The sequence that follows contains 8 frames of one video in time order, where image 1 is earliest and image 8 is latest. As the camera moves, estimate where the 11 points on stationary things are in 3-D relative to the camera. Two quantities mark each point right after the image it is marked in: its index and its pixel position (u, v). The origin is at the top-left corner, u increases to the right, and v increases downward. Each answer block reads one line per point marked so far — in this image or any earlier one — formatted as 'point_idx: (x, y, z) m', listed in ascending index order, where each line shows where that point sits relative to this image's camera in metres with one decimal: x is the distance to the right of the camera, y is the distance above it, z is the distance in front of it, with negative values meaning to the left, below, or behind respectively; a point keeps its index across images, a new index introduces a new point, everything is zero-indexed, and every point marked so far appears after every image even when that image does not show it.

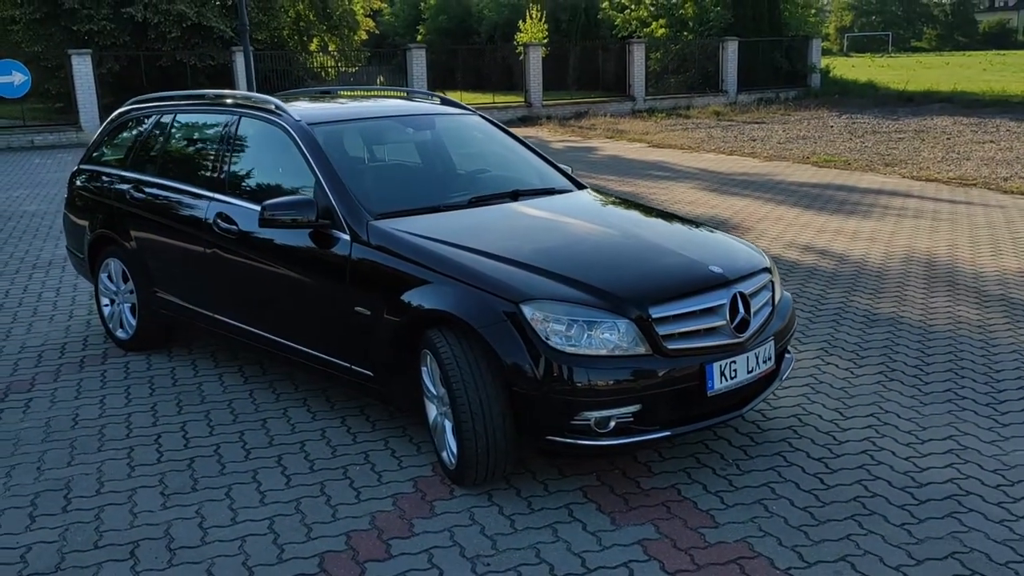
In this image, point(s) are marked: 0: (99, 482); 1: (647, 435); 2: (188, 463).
0: (-1.8, -0.9, +4.2) m
1: (+0.6, -0.6, +3.9) m
2: (-1.5, -0.8, +4.4) m
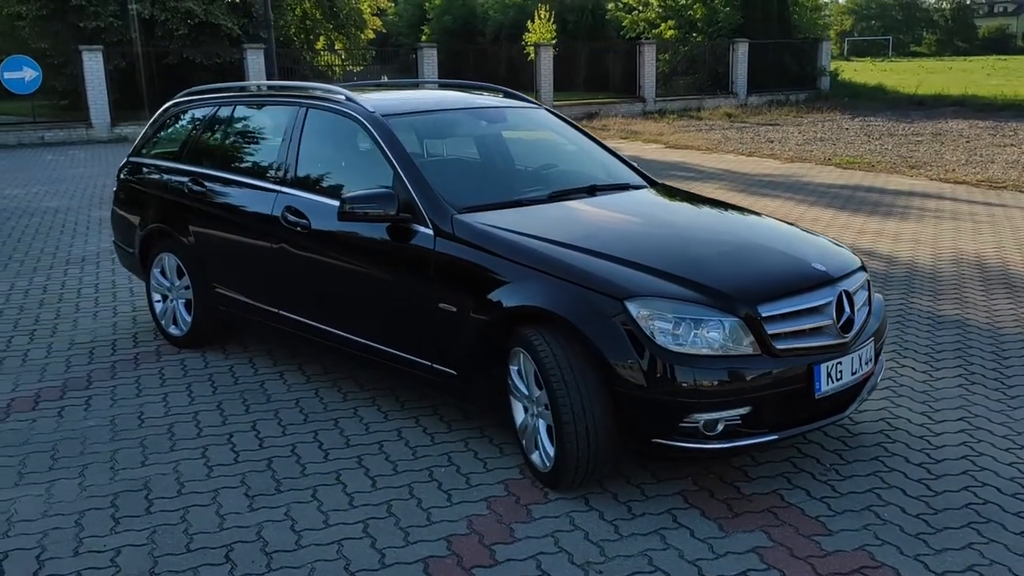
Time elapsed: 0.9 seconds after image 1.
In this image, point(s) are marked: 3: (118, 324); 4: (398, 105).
0: (-1.4, -0.8, +4.1) m
1: (+1.0, -0.6, +3.7) m
2: (-1.1, -0.8, +4.3) m
3: (-2.7, -0.3, +6.6) m
4: (-0.6, +1.0, +5.2) m
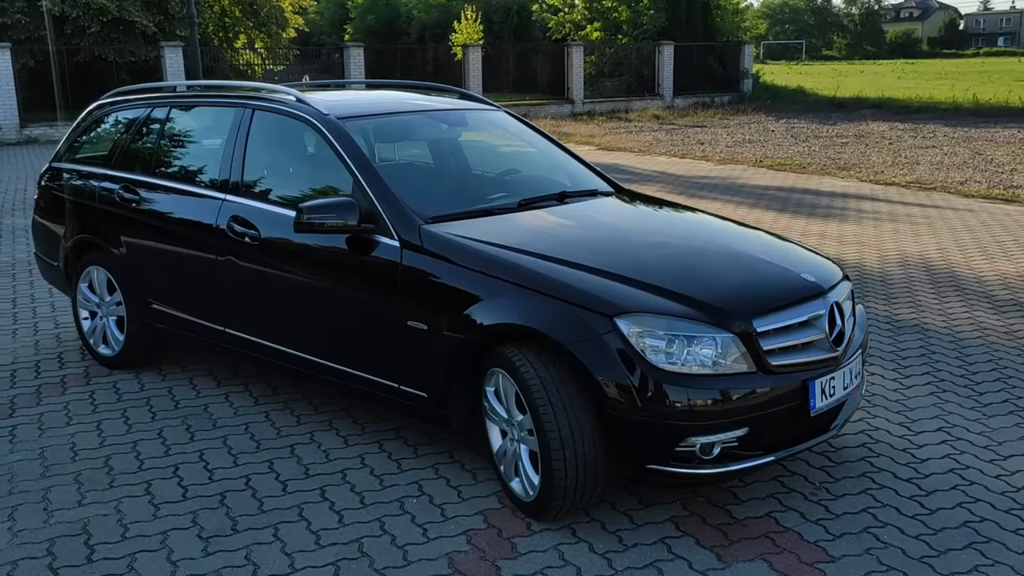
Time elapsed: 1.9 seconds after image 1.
0: (-1.5, -0.9, +3.7) m
1: (+0.9, -0.6, +3.6) m
2: (-1.2, -0.9, +3.9) m
3: (-3.0, -0.3, +6.1) m
4: (-0.8, +0.9, +4.9) m
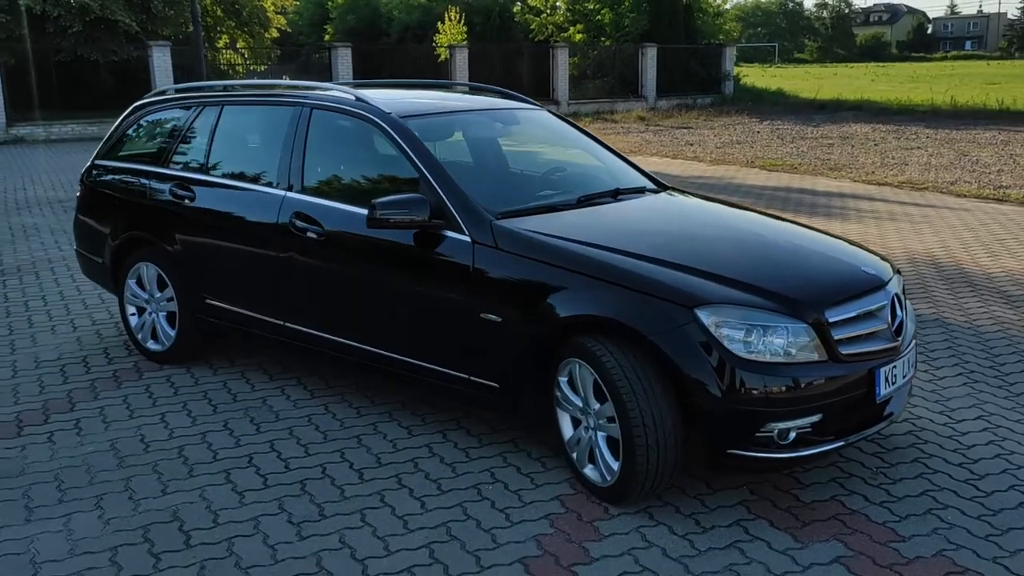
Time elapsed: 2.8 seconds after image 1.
0: (-1.2, -0.9, +3.8) m
1: (+1.2, -0.6, +3.7) m
2: (-0.9, -0.8, +4.0) m
3: (-2.8, -0.3, +6.2) m
4: (-0.5, +0.9, +5.0) m
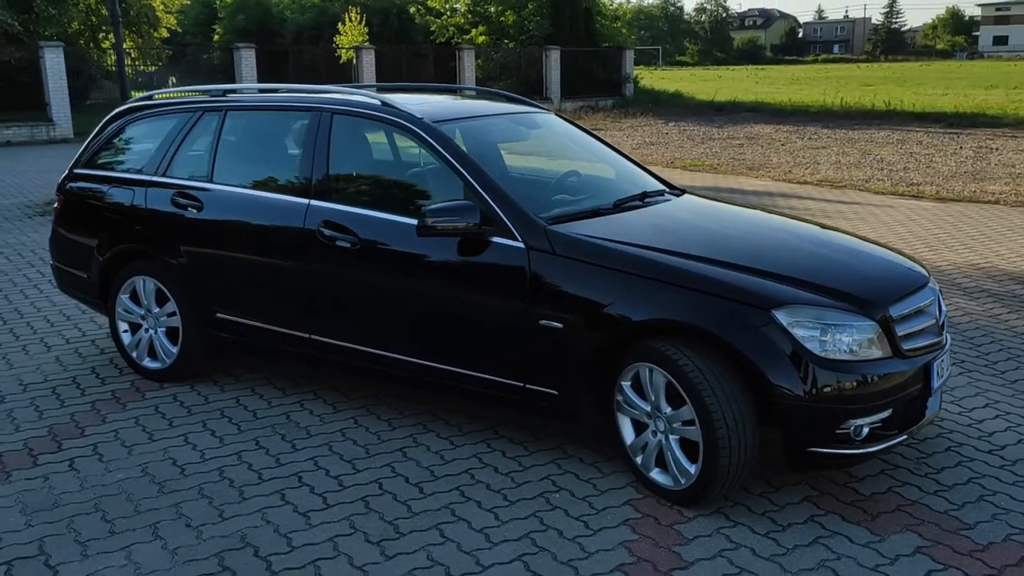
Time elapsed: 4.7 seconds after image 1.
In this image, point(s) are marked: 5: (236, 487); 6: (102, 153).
0: (-0.9, -0.9, +3.6) m
1: (+1.5, -0.6, +3.8) m
2: (-0.6, -0.9, +3.9) m
3: (-2.7, -0.4, +5.8) m
4: (-0.4, +0.9, +4.9) m
5: (-1.2, -0.8, +4.0) m
6: (-2.4, +0.8, +5.7) m
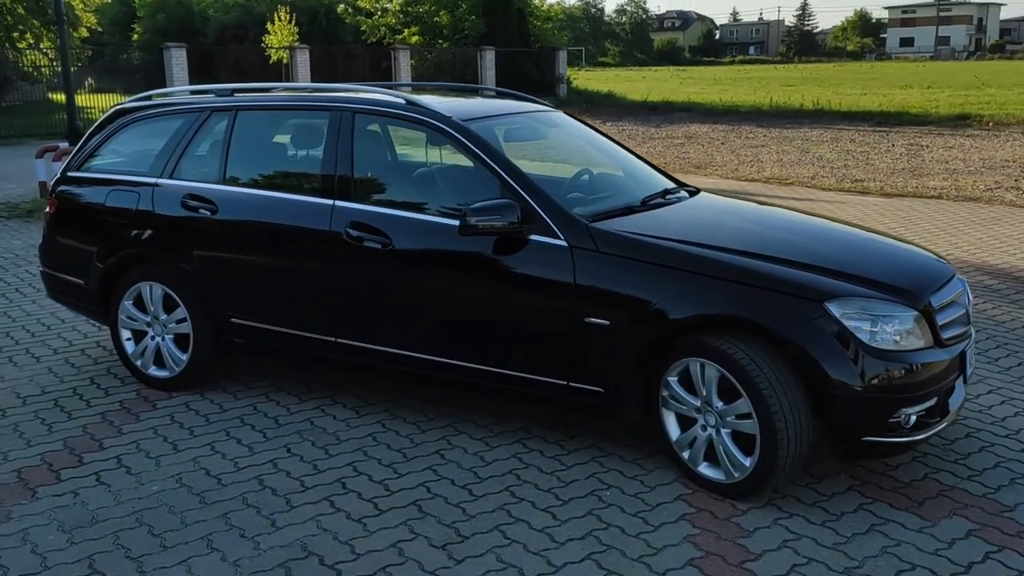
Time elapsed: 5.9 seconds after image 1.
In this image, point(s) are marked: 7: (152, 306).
0: (-0.6, -0.9, +3.5) m
1: (+1.7, -0.6, +3.9) m
2: (-0.4, -0.9, +3.8) m
3: (-2.7, -0.5, +5.6) m
4: (-0.3, +0.9, +4.8) m
5: (-1.0, -0.9, +3.9) m
6: (-2.4, +0.8, +5.5) m
7: (-1.9, -0.1, +5.1) m
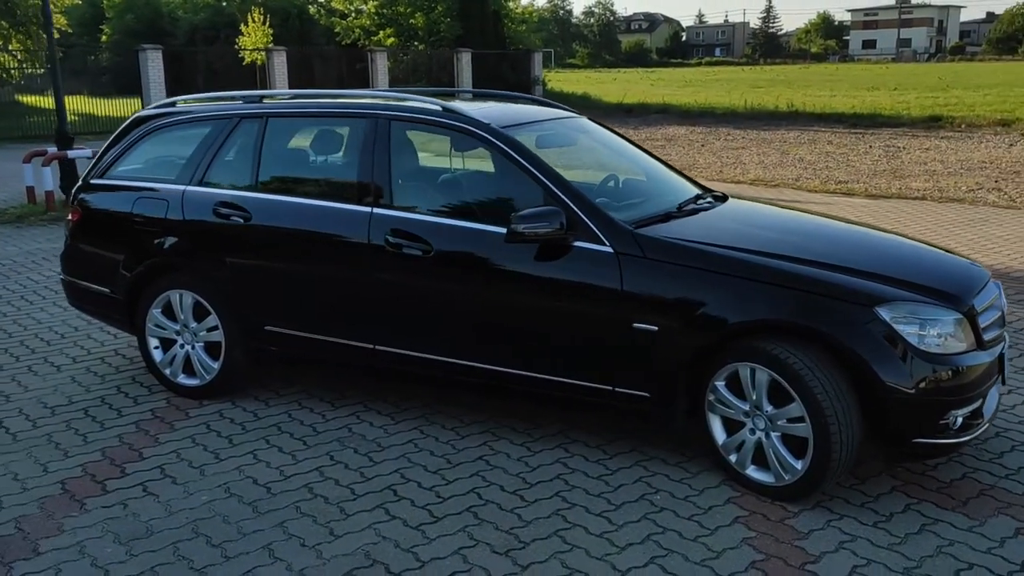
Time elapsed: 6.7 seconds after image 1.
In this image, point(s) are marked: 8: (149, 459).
0: (-0.4, -1.0, +3.6) m
1: (+1.9, -0.6, +4.0) m
2: (-0.2, -0.9, +3.8) m
3: (-2.5, -0.5, +5.5) m
4: (-0.1, +0.9, +4.9) m
5: (-0.7, -0.9, +3.9) m
6: (-2.2, +0.7, +5.4) m
7: (-1.8, -0.1, +5.1) m
8: (-1.7, -0.8, +4.4) m
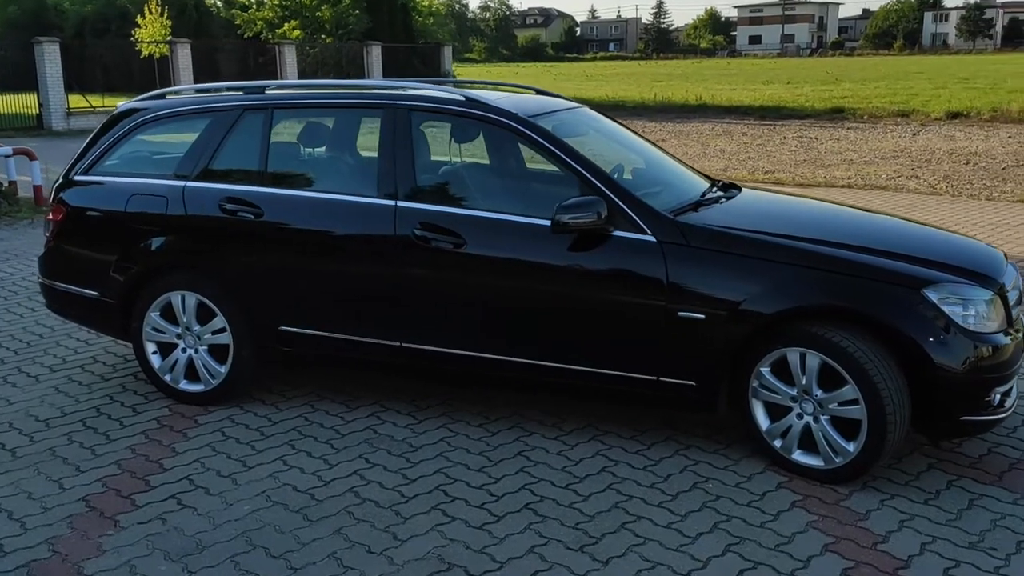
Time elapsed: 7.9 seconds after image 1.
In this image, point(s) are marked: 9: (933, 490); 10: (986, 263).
0: (-0.1, -0.9, +3.4) m
1: (+2.1, -0.5, +4.2) m
2: (+0.1, -0.9, +3.8) m
3: (-2.4, -0.5, +5.2) m
4: (0.0, +0.9, +4.8) m
5: (-0.5, -0.9, +3.8) m
6: (-2.1, +0.7, +5.1) m
7: (-1.7, -0.1, +4.8) m
8: (-1.5, -0.8, +4.1) m
9: (+1.7, -0.8, +4.0) m
10: (+2.1, +0.1, +4.2) m
